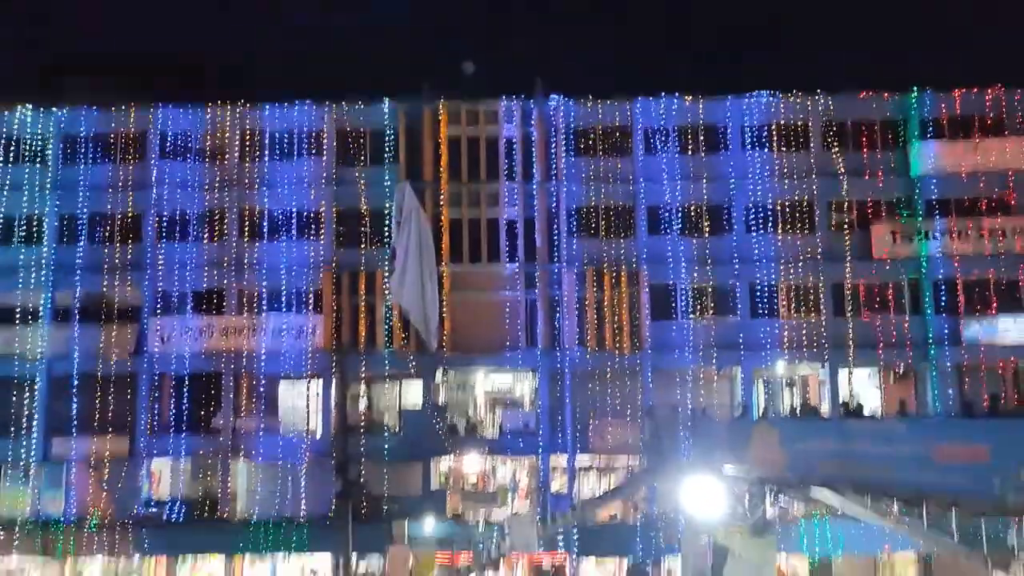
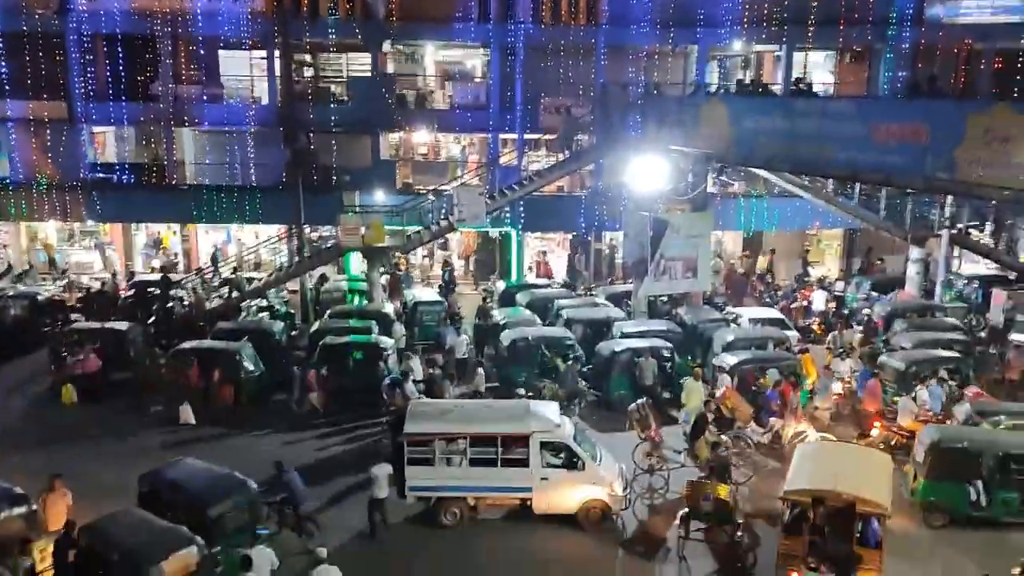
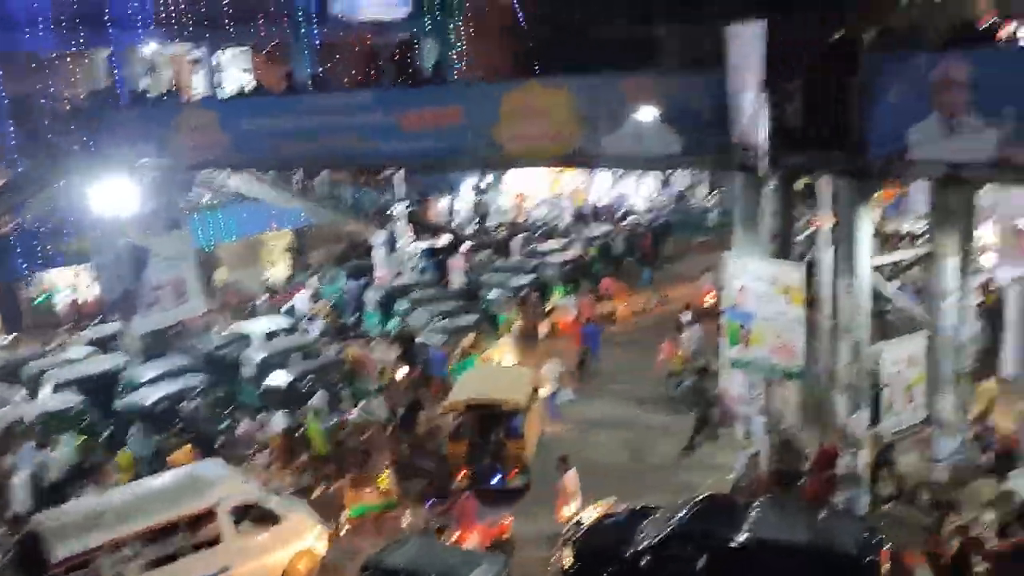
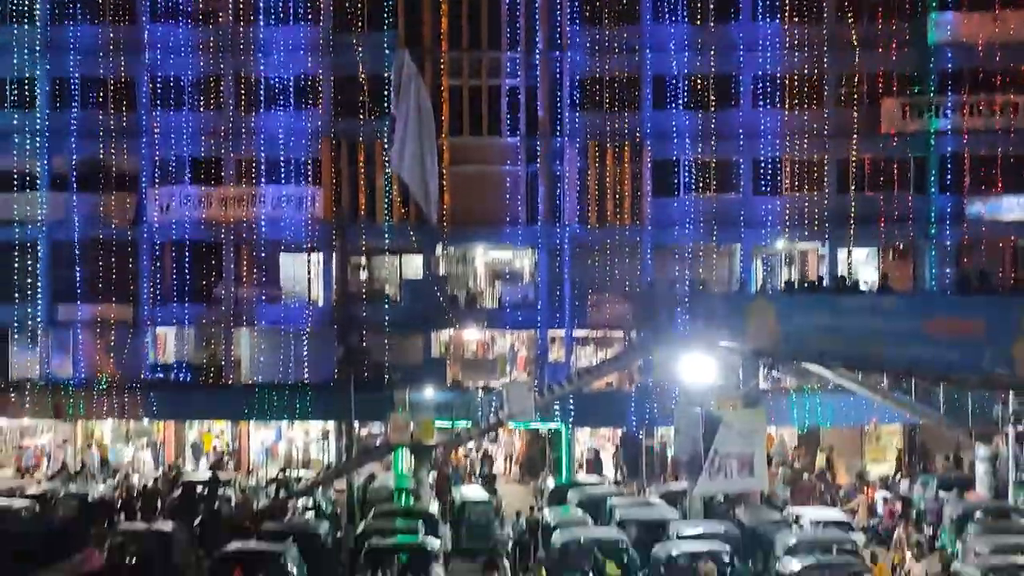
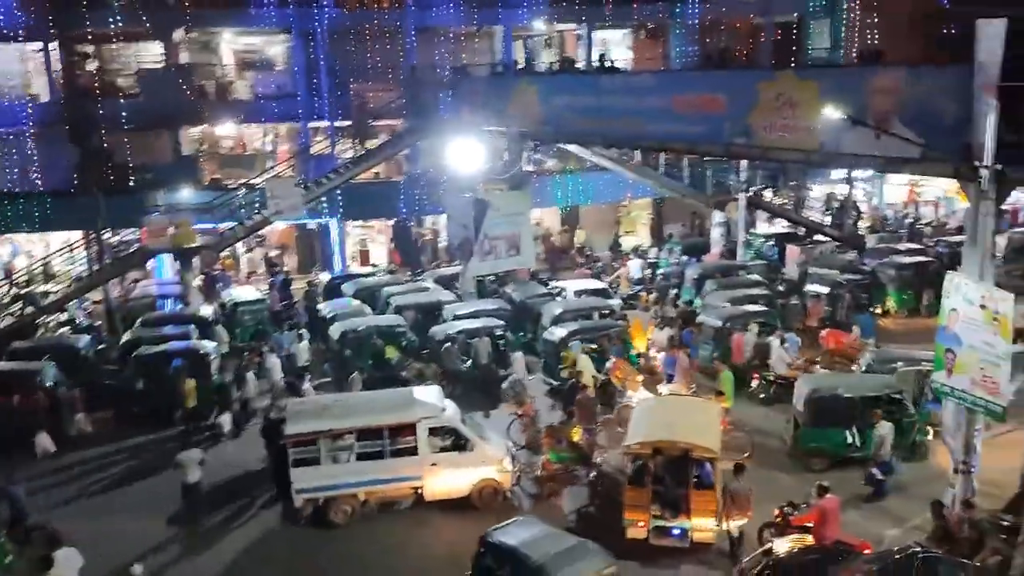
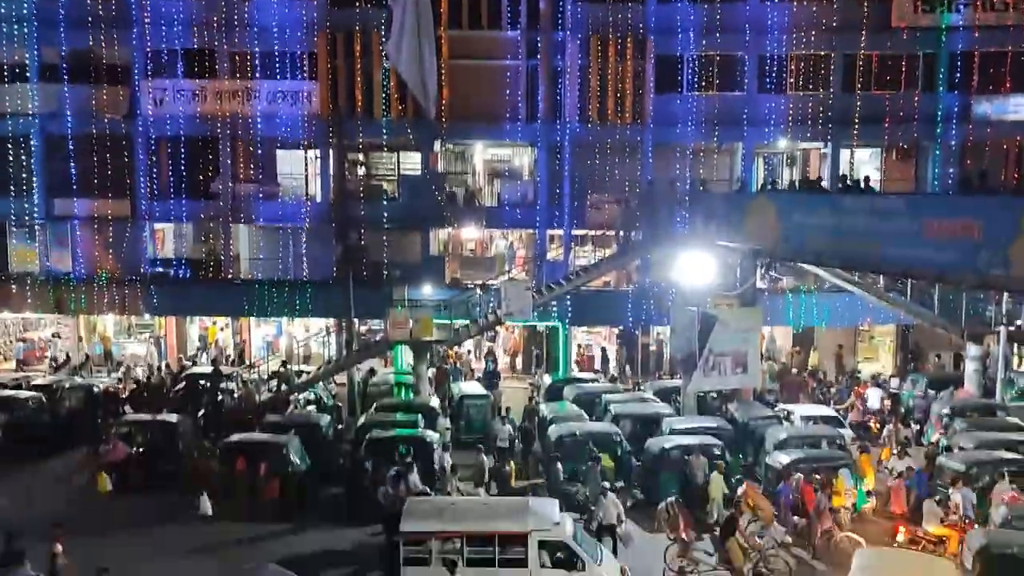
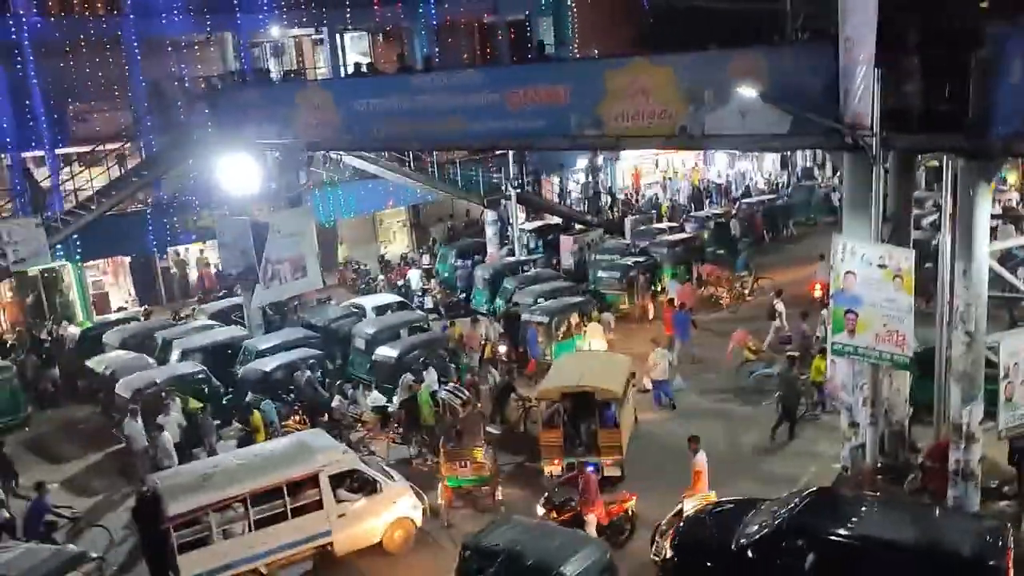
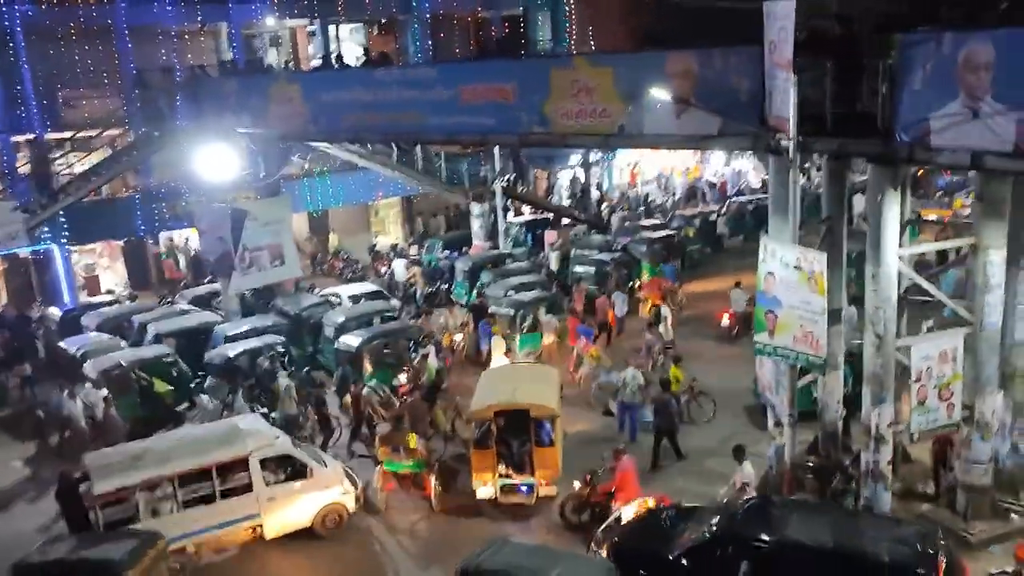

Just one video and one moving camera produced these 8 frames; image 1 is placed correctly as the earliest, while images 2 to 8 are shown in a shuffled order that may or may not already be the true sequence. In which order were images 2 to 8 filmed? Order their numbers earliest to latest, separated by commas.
4, 6, 2, 5, 8, 7, 3
